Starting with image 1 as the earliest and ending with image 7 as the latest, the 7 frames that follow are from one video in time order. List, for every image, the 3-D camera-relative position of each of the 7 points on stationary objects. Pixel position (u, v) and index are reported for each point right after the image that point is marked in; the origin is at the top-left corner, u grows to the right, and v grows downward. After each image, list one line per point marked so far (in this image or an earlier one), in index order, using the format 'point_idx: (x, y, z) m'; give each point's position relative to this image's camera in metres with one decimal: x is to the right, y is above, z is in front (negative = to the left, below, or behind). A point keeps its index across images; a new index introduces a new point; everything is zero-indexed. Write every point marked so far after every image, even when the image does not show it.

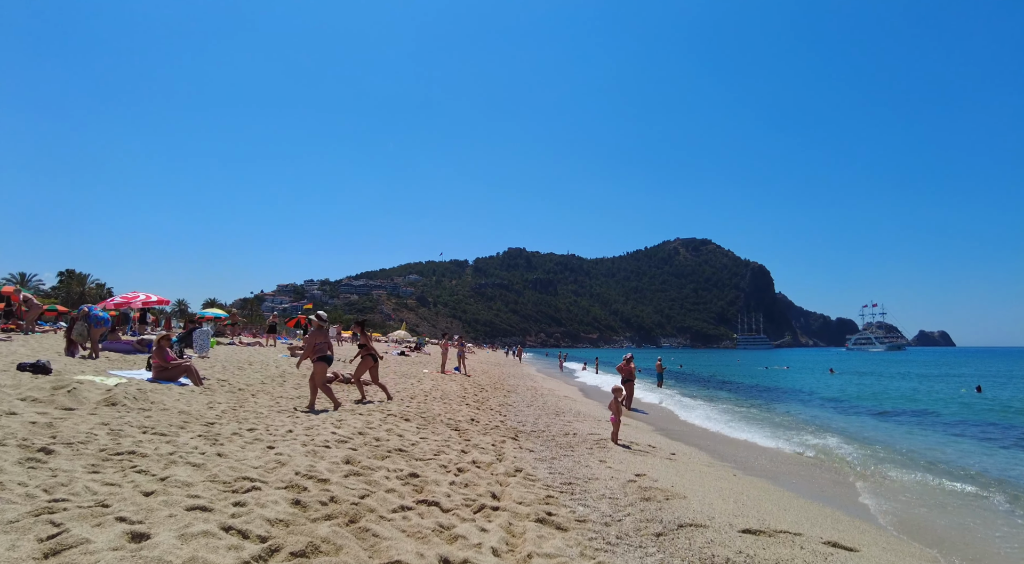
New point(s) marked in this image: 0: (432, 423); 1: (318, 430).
0: (-1.2, -2.1, +8.8) m
1: (-2.2, -1.7, +6.8) m
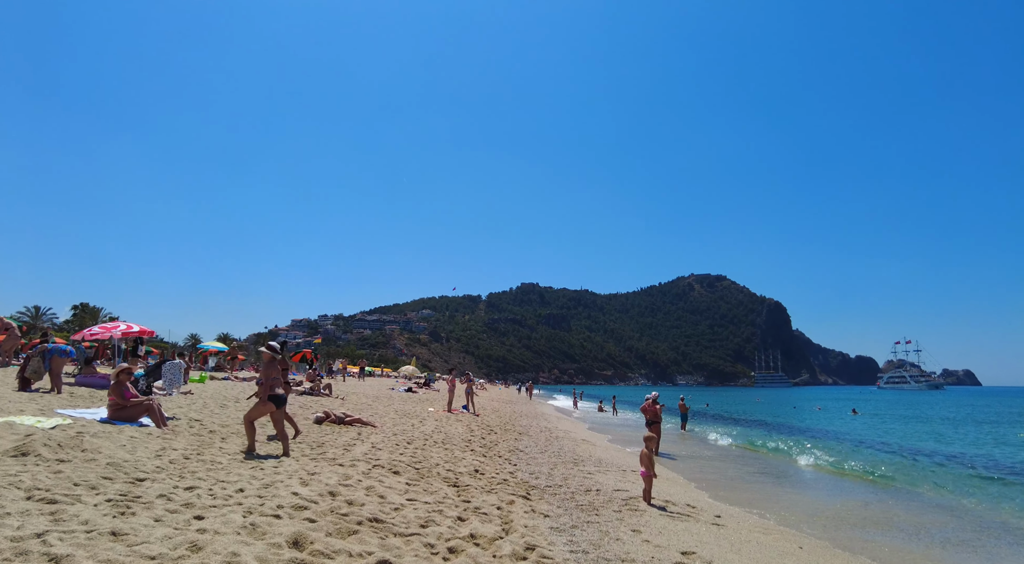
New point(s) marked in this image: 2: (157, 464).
0: (-1.1, -2.4, +7.4) m
1: (-2.1, -1.9, +5.4) m
2: (-3.6, -1.8, +6.1) m
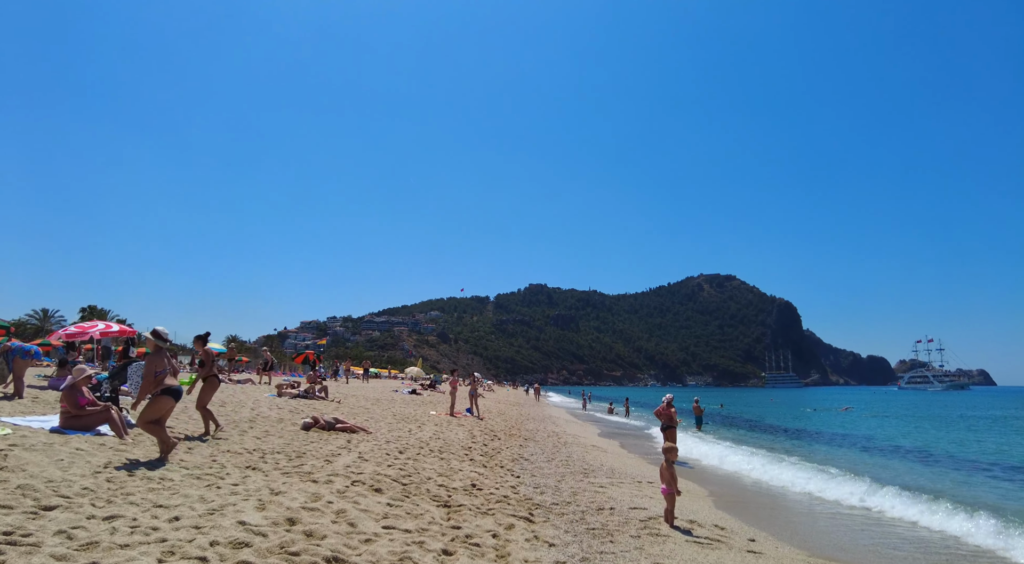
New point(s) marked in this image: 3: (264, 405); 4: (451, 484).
0: (-1.0, -2.3, +6.4) m
1: (-2.2, -1.8, +4.4) m
2: (-3.6, -1.7, +5.1) m
3: (-5.9, -2.9, +14.2) m
4: (-0.8, -2.5, +7.4) m
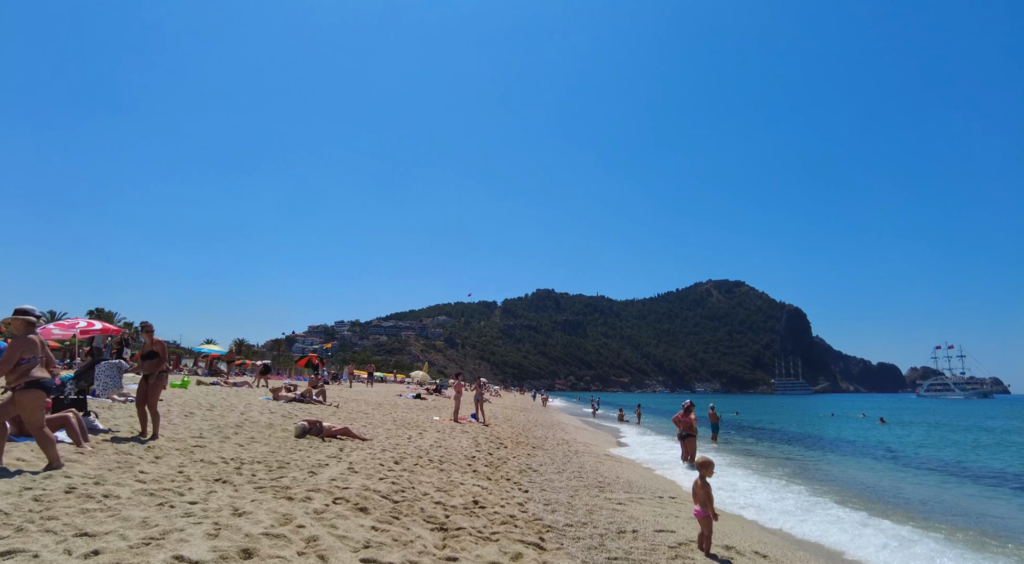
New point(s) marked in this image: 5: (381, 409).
0: (-1.0, -2.1, +5.5) m
1: (-2.1, -1.6, +3.5) m
2: (-3.6, -1.6, +4.2) m
3: (-5.7, -2.8, +13.4) m
4: (-0.7, -2.4, +6.5) m
5: (-4.3, -4.1, +19.4) m
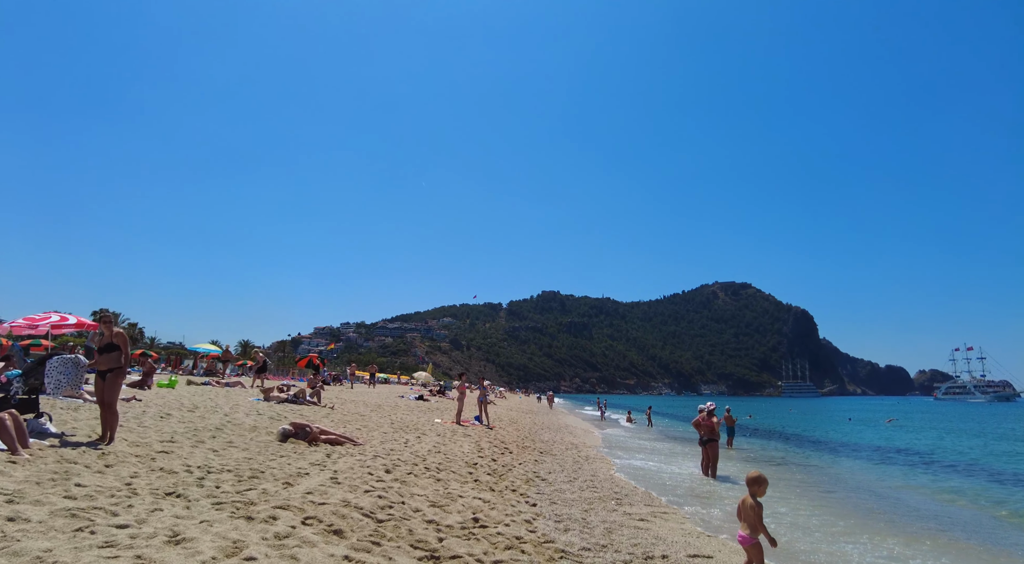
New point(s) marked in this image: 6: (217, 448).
0: (-0.9, -1.9, +4.5) m
1: (-2.1, -1.4, +2.6) m
2: (-3.5, -1.4, +3.3) m
3: (-5.6, -2.7, +12.5) m
4: (-0.6, -2.2, +5.5) m
5: (-4.1, -3.9, +18.5) m
6: (-4.1, -2.3, +8.2) m
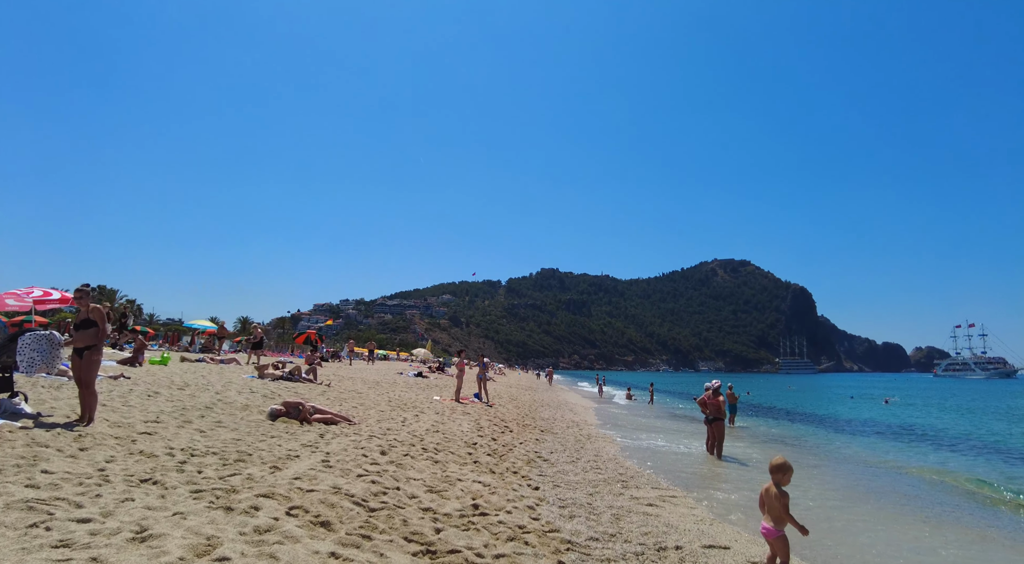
0: (-0.9, -1.7, +4.1) m
1: (-2.0, -1.3, +2.2) m
2: (-3.5, -1.2, +2.9) m
3: (-5.6, -2.2, +12.1) m
4: (-0.6, -1.9, +5.2) m
5: (-4.1, -3.2, +18.2) m
6: (-4.0, -1.9, +7.9) m
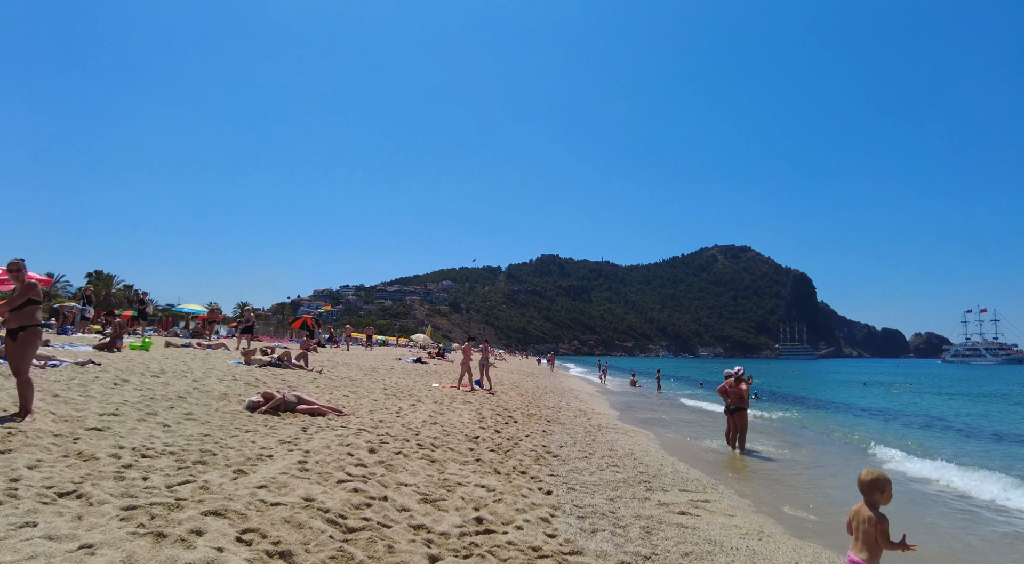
0: (-0.8, -1.5, +3.2) m
1: (-2.0, -1.1, +1.2) m
2: (-3.4, -1.0, +1.9) m
3: (-5.5, -1.7, +11.2) m
4: (-0.5, -1.7, +4.2) m
5: (-4.0, -2.6, +17.2) m
6: (-4.0, -1.6, +6.9) m
